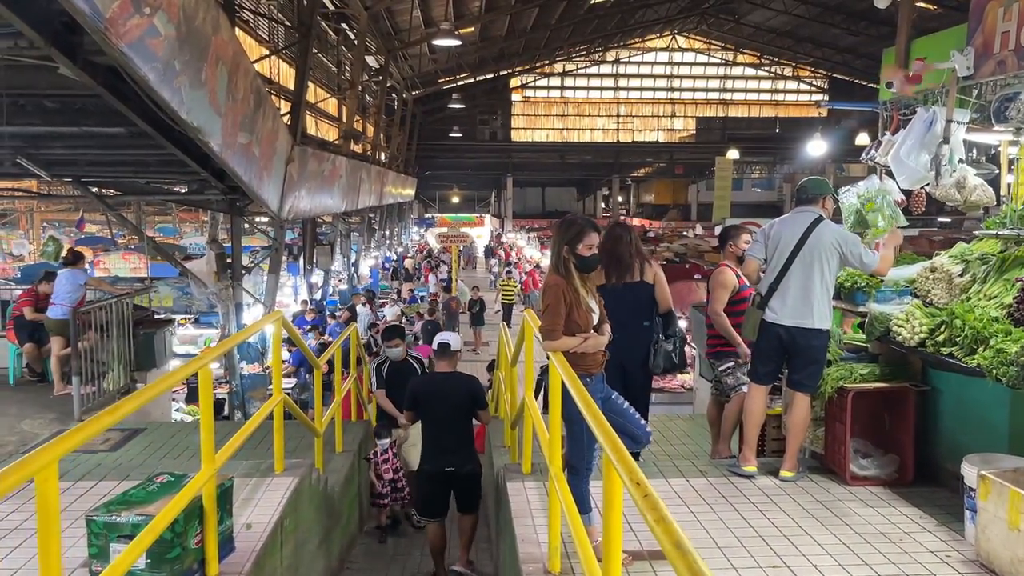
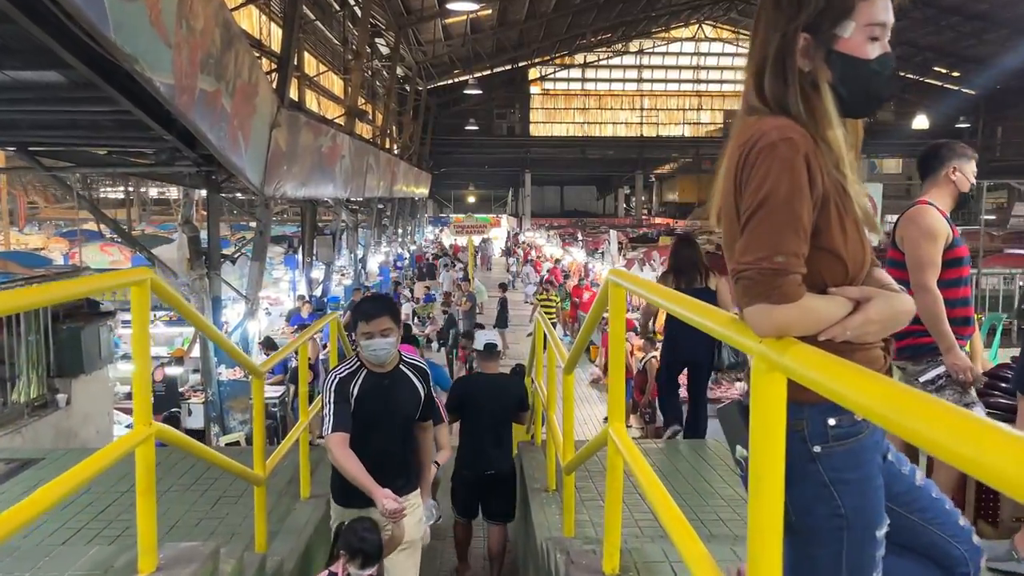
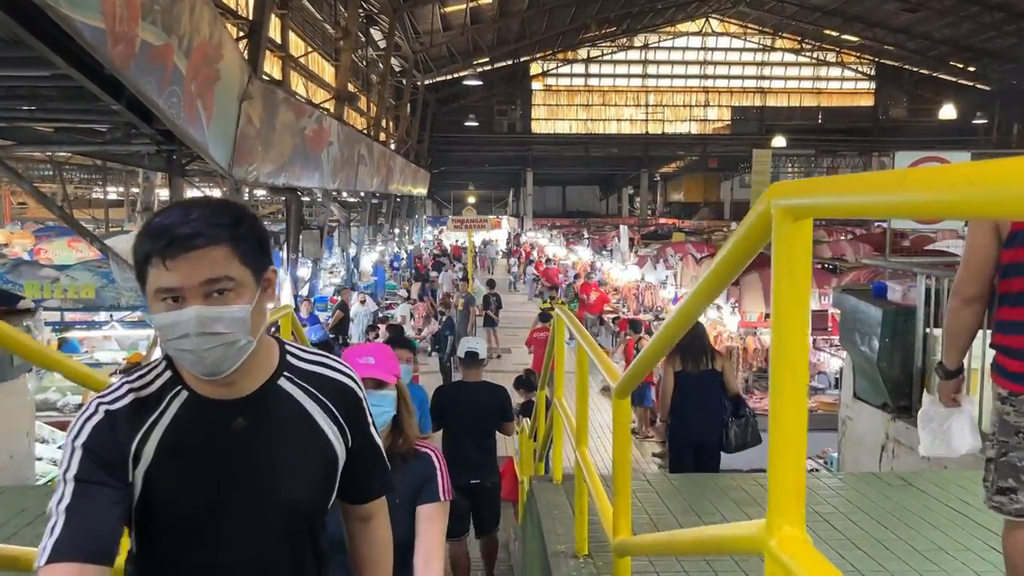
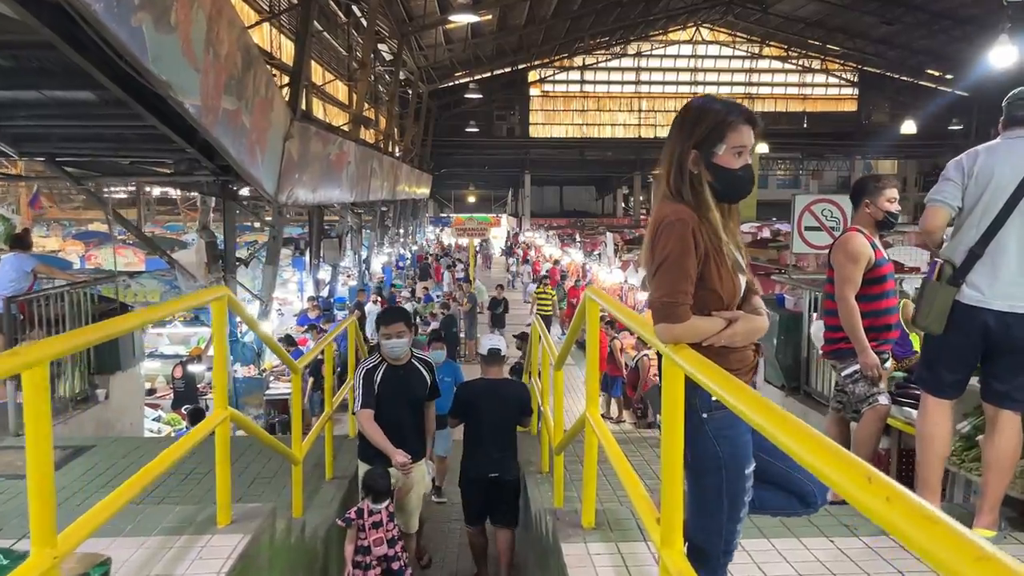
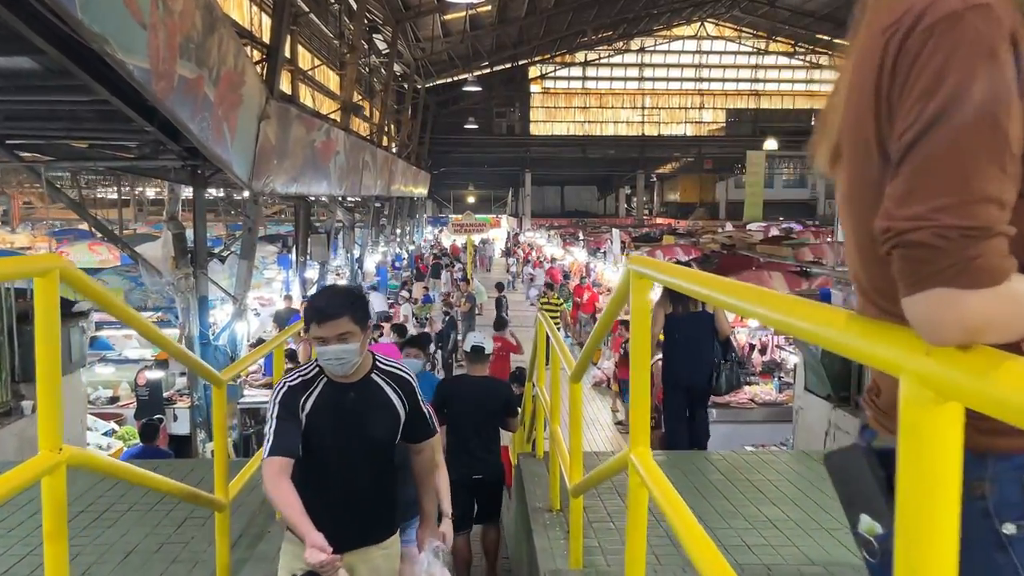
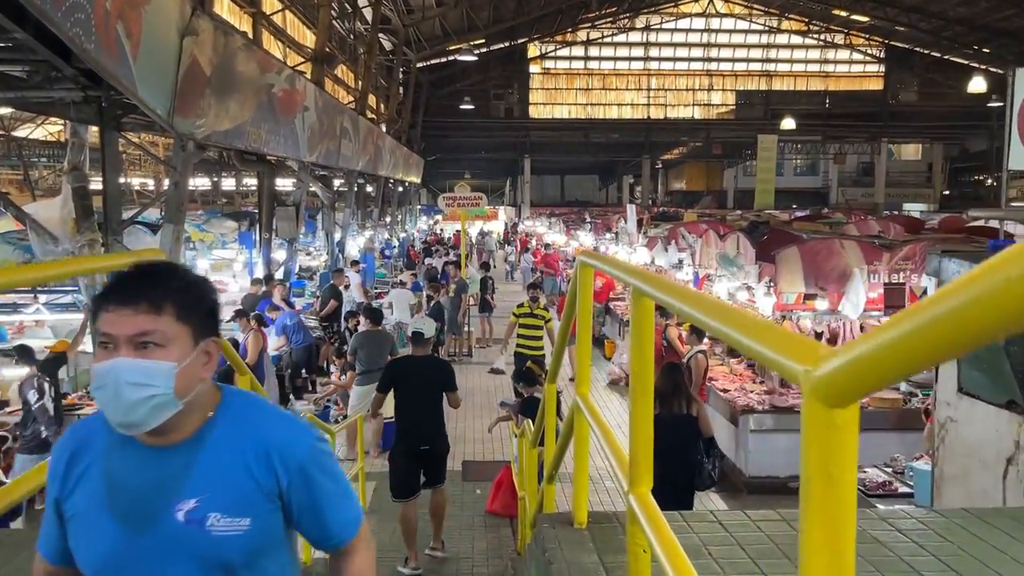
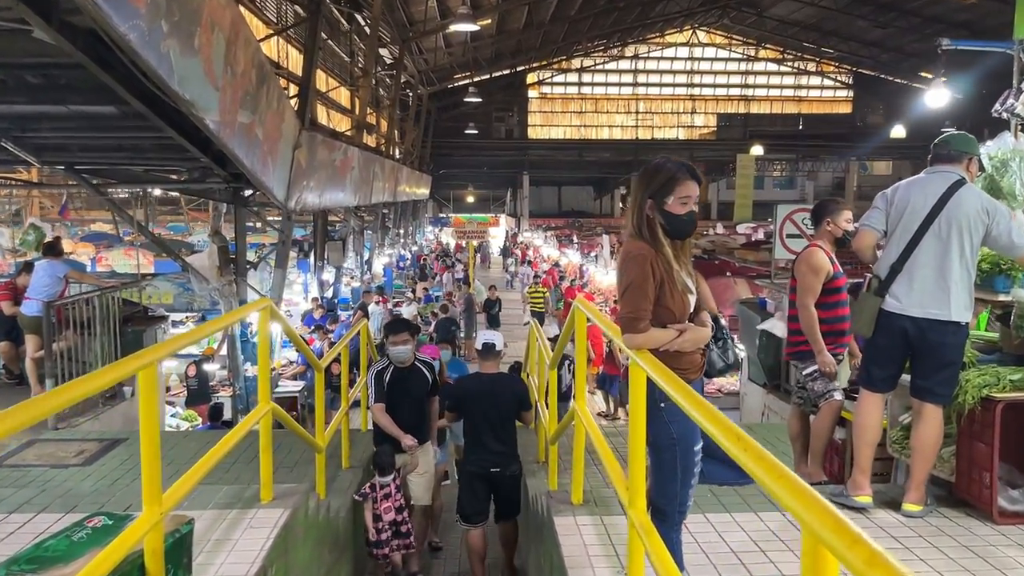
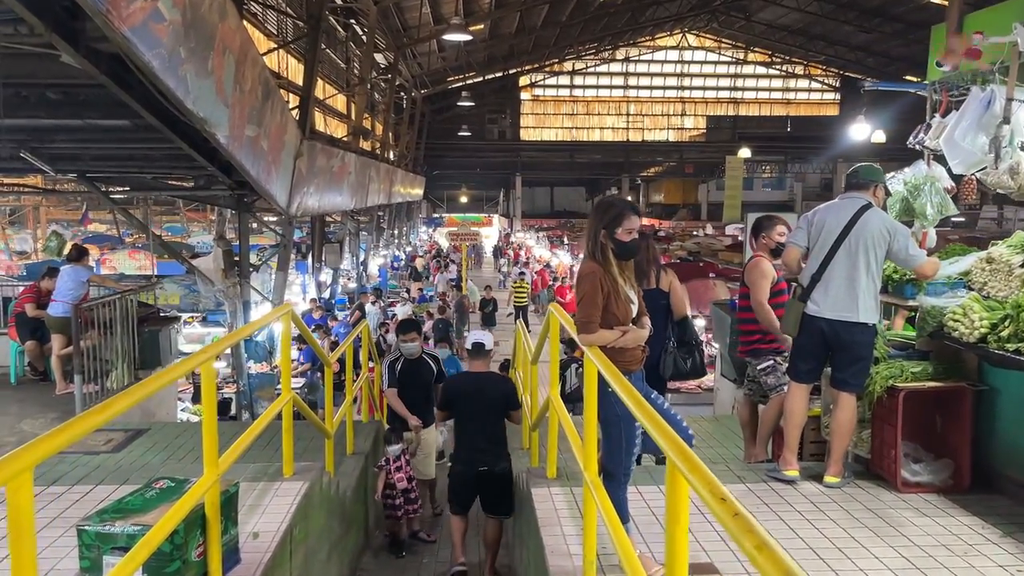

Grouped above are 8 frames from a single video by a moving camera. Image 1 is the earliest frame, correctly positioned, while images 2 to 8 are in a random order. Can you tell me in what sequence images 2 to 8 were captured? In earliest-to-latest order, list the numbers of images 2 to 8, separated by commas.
8, 7, 4, 2, 5, 3, 6
